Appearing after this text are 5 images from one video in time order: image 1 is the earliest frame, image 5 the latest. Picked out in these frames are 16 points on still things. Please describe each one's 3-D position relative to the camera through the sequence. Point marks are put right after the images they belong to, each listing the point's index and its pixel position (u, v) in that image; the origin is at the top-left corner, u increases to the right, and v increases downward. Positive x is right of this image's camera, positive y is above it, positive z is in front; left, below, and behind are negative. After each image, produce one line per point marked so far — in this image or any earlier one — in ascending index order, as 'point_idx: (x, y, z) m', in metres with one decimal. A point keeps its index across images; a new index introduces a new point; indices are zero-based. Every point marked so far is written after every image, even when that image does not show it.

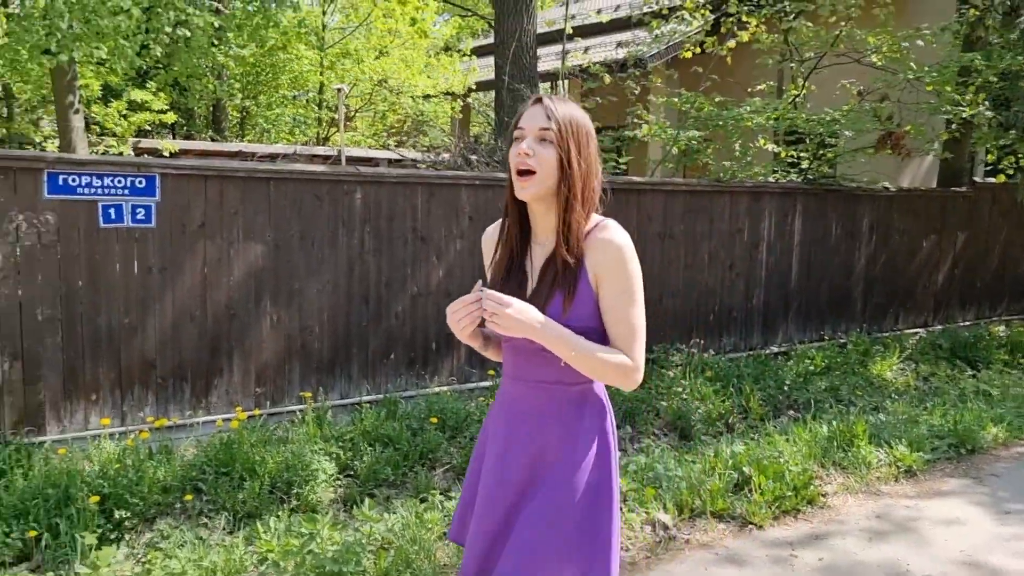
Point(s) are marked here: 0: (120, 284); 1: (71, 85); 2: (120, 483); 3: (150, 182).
0: (-2.3, 0.0, +4.9) m
1: (-4.0, +1.9, +7.8) m
2: (-1.9, -0.9, +4.1) m
3: (-2.1, +0.6, +4.9) m
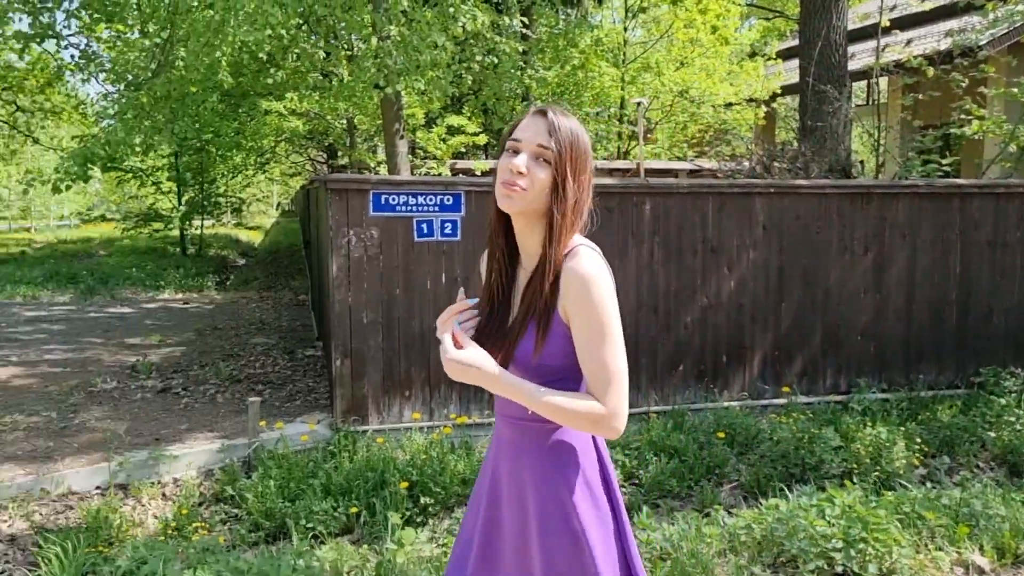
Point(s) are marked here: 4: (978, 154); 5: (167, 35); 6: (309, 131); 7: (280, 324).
0: (-0.5, 0.0, +5.4) m
1: (-1.2, +1.8, +8.8) m
2: (-0.5, -1.0, +4.5) m
3: (-0.4, +0.6, +5.4) m
4: (+6.1, +1.8, +11.3) m
5: (-3.1, +2.3, +7.7) m
6: (-2.8, +2.2, +12.0) m
7: (-2.7, -0.4, +9.9) m
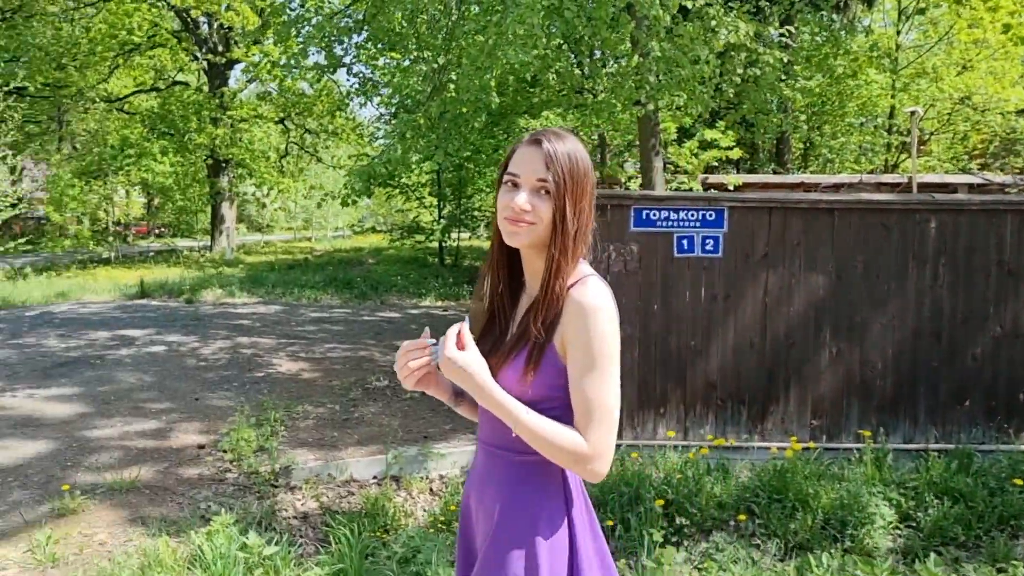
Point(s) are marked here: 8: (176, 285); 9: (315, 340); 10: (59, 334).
0: (+1.1, -0.1, +5.3) m
1: (+1.5, +1.6, +8.8) m
2: (+0.9, -1.1, +4.4) m
3: (+1.3, +0.4, +5.2) m
4: (+9.2, +1.3, +9.2) m
5: (-0.7, +2.2, +8.3) m
6: (+0.8, +2.0, +12.3) m
7: (+0.2, -0.6, +10.2) m
8: (-5.7, +0.1, +14.5) m
9: (-2.2, -0.6, +9.6) m
10: (-5.0, -0.5, +9.5) m
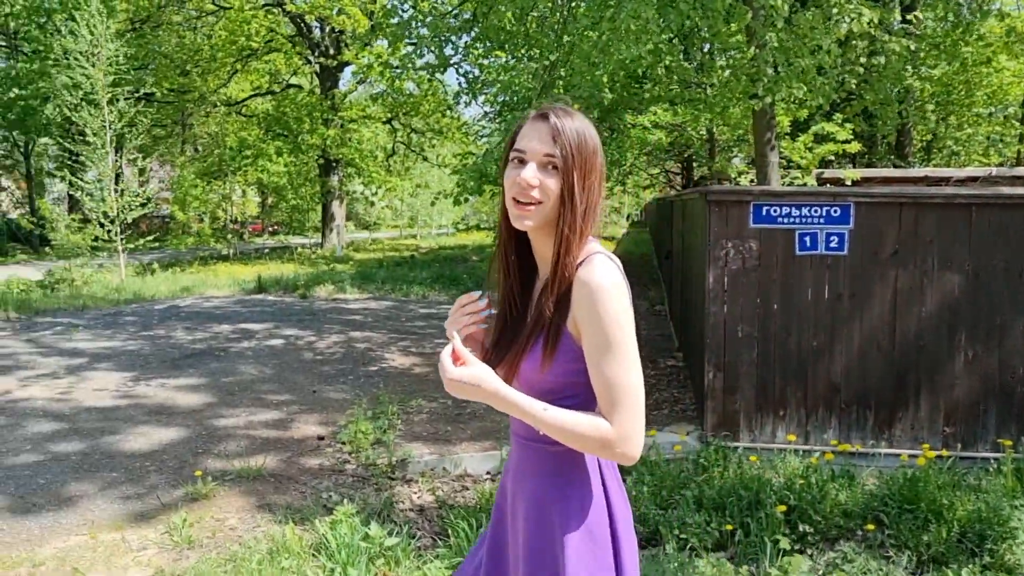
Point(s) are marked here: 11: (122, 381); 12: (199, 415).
0: (+1.8, -0.1, +5.1) m
1: (+2.6, +1.6, +8.5) m
2: (+1.5, -1.0, +4.3) m
3: (+2.0, +0.4, +5.0) m
4: (+10.3, +1.3, +8.1) m
5: (+0.4, +2.2, +8.3) m
6: (+2.3, +2.0, +12.1) m
7: (+1.5, -0.5, +10.1) m
8: (-3.8, +0.2, +15.1) m
9: (-1.0, -0.5, +9.7) m
10: (-3.8, -0.4, +10.0) m
11: (-3.2, -0.8, +7.1) m
12: (-2.2, -0.9, +6.1) m
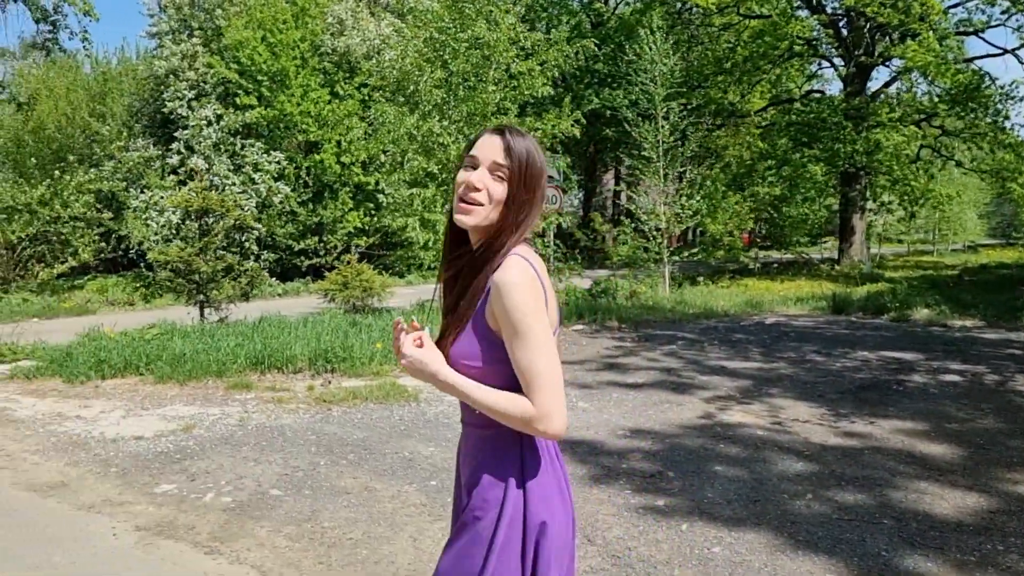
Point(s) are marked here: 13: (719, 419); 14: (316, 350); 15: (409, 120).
0: (+5.7, -0.4, +2.0) m
1: (+8.1, +1.3, +4.6) m
2: (+4.9, -1.3, +1.4) m
3: (+5.8, +0.2, +1.9) m
4: (+14.6, +0.7, +0.4) m
5: (+6.1, +1.9, +5.5) m
6: (+9.6, +1.6, +7.9) m
7: (+7.8, -0.9, +6.5) m
8: (+5.6, -0.2, +13.5) m
9: (+5.5, -0.8, +7.4) m
10: (+3.2, -0.6, +9.0) m
11: (+2.2, -0.9, +6.2) m
12: (+2.6, -1.1, +4.8) m
13: (+1.5, -0.9, +6.1) m
14: (-1.8, -0.6, +7.7) m
15: (-1.5, +2.5, +12.7) m
